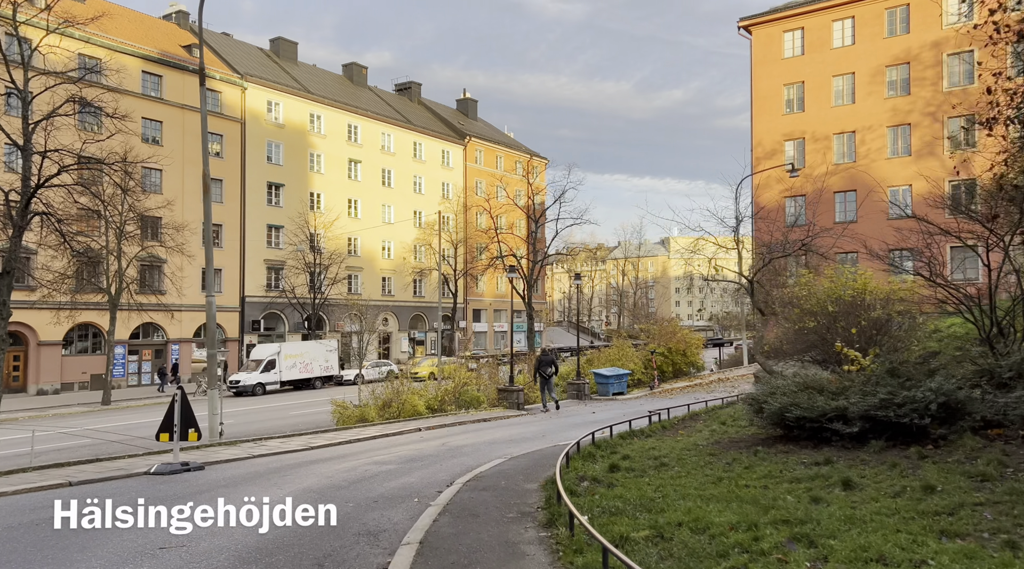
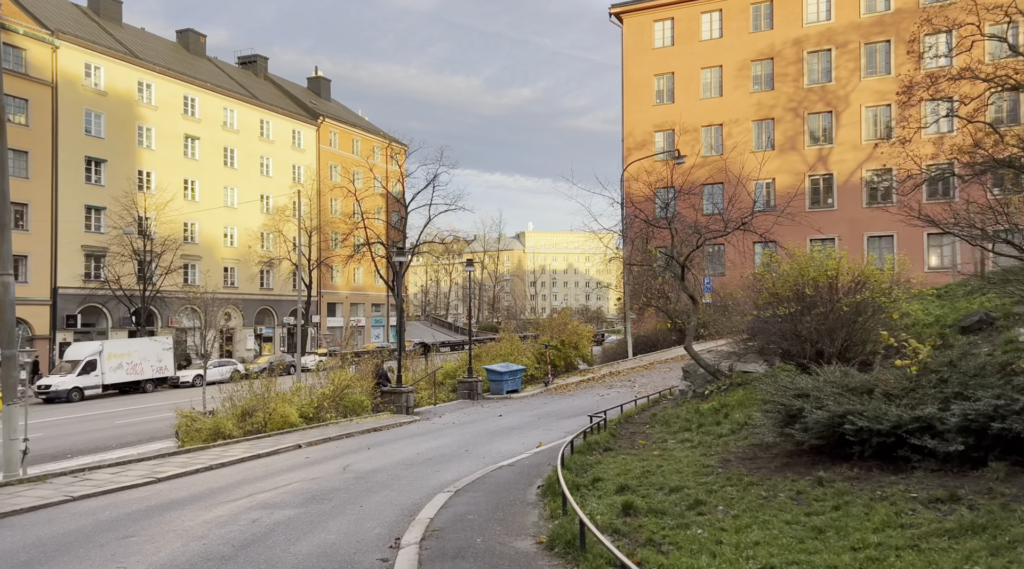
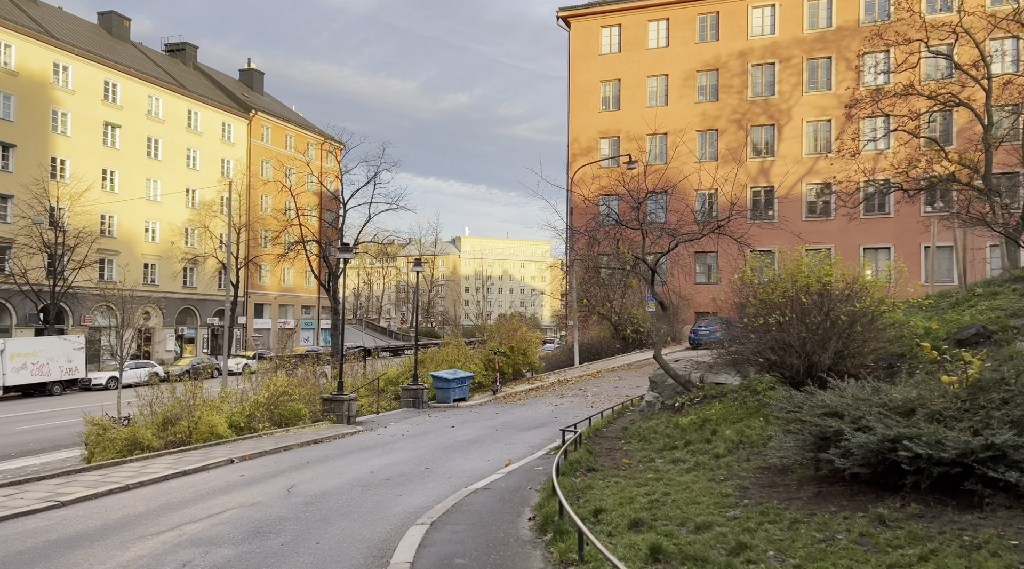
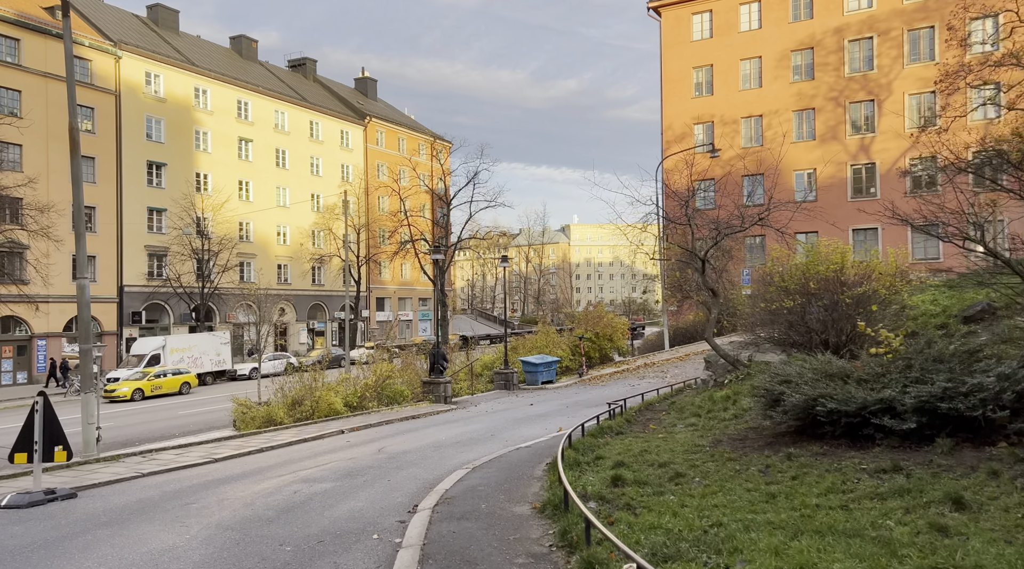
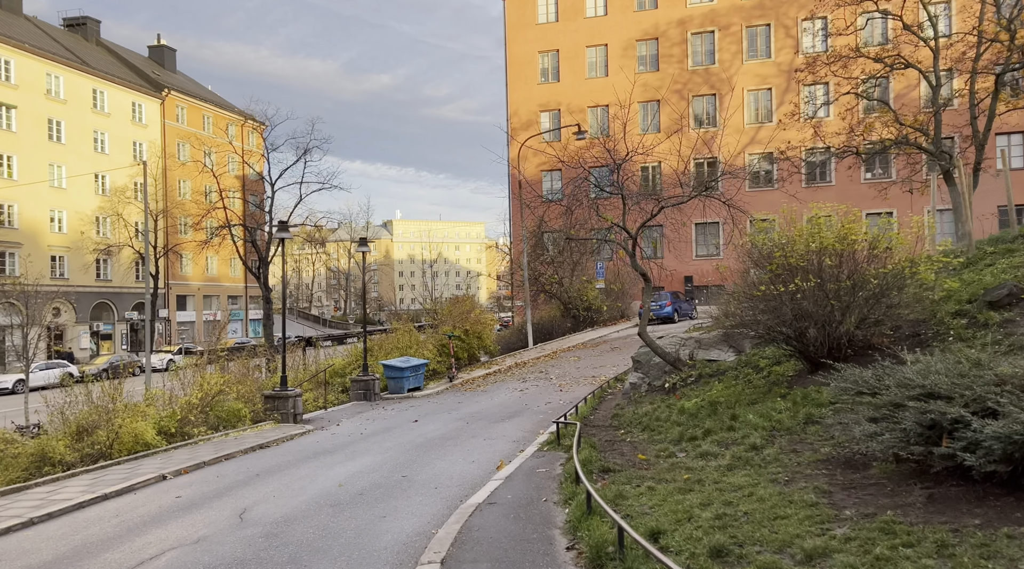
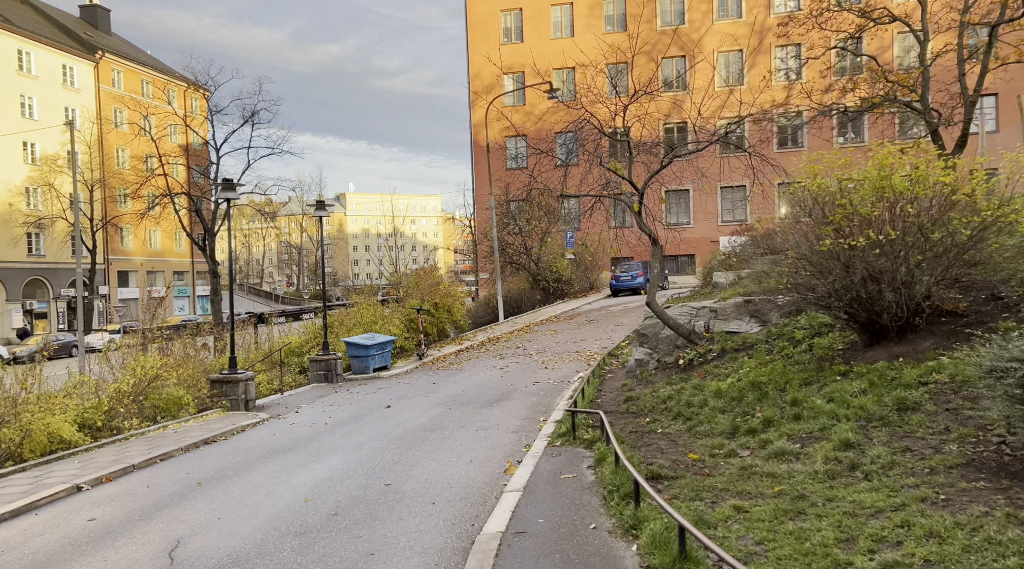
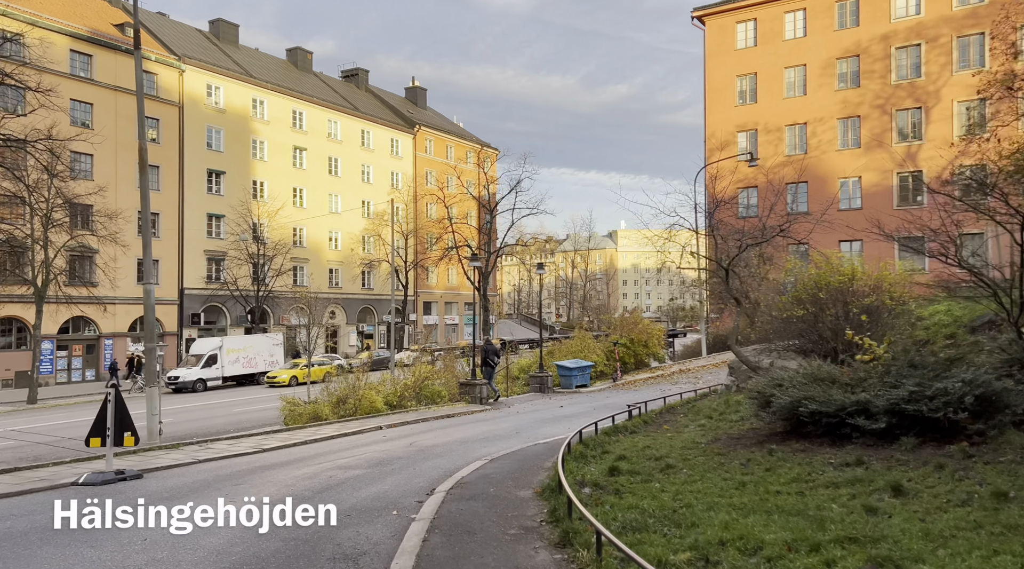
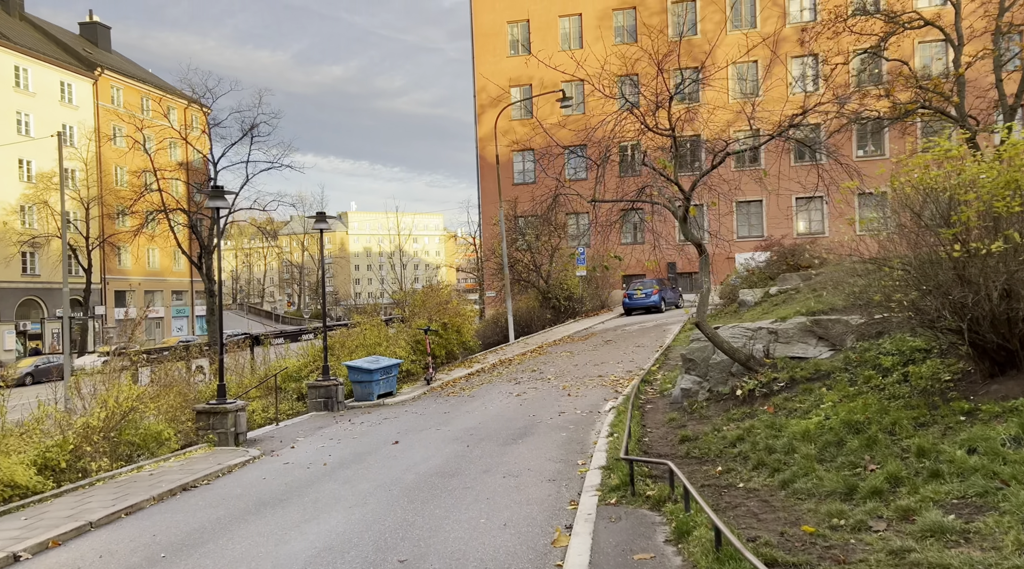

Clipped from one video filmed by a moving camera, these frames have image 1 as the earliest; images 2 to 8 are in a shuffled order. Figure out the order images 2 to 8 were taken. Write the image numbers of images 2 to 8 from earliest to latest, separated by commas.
7, 4, 2, 3, 5, 6, 8
